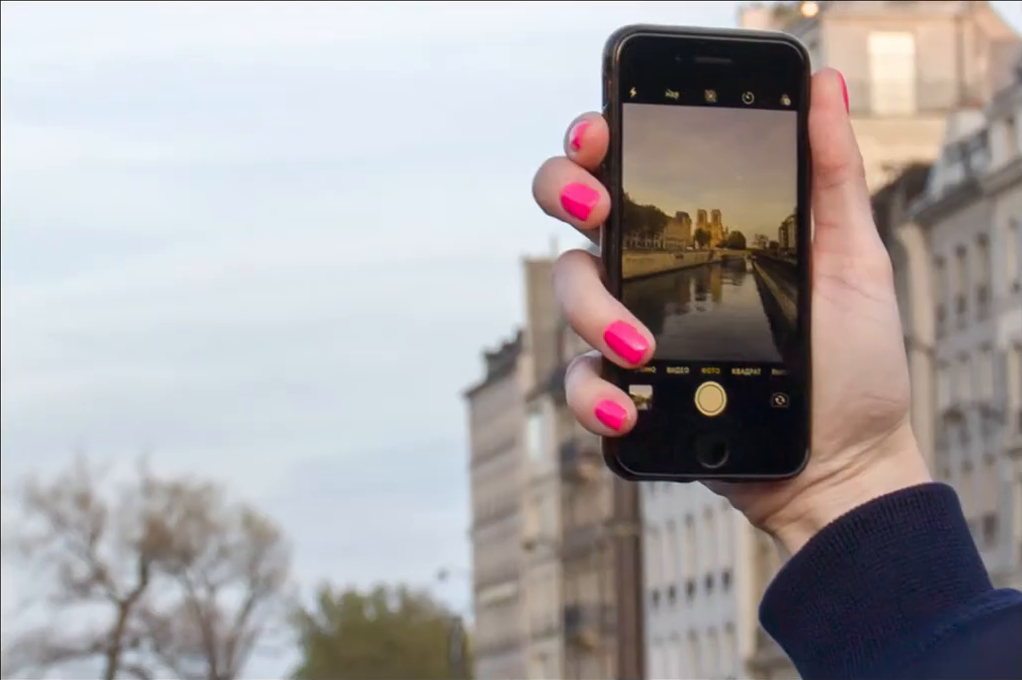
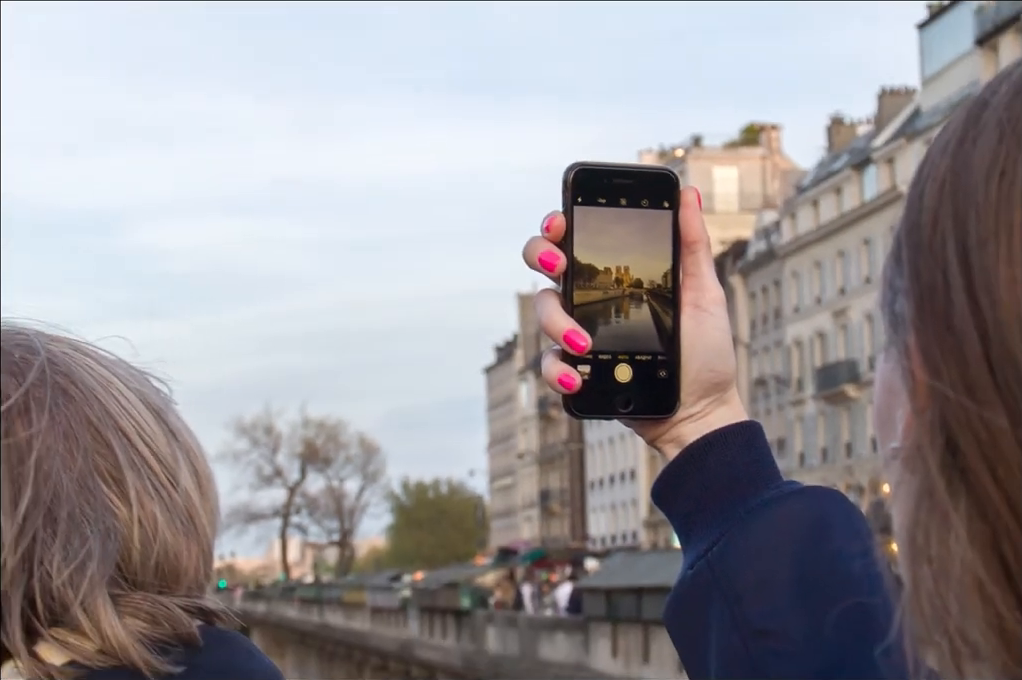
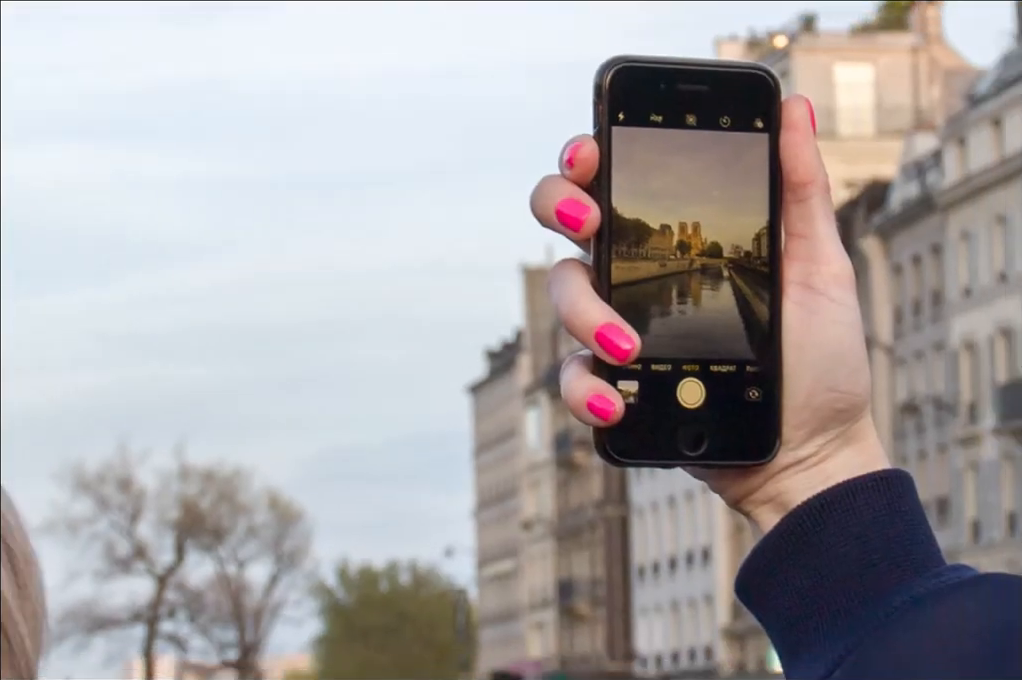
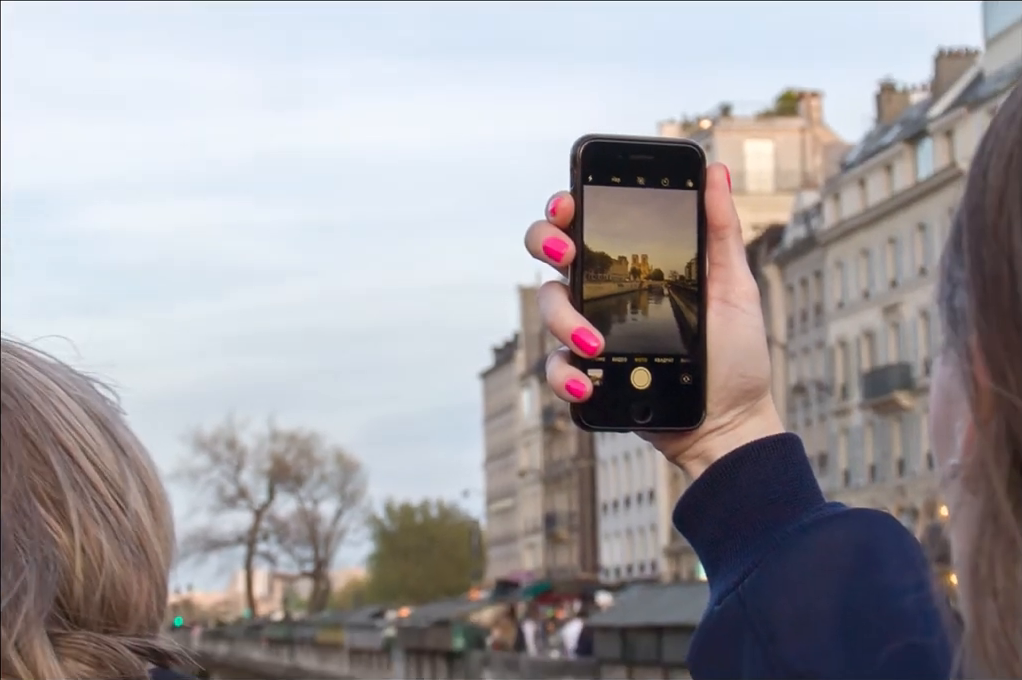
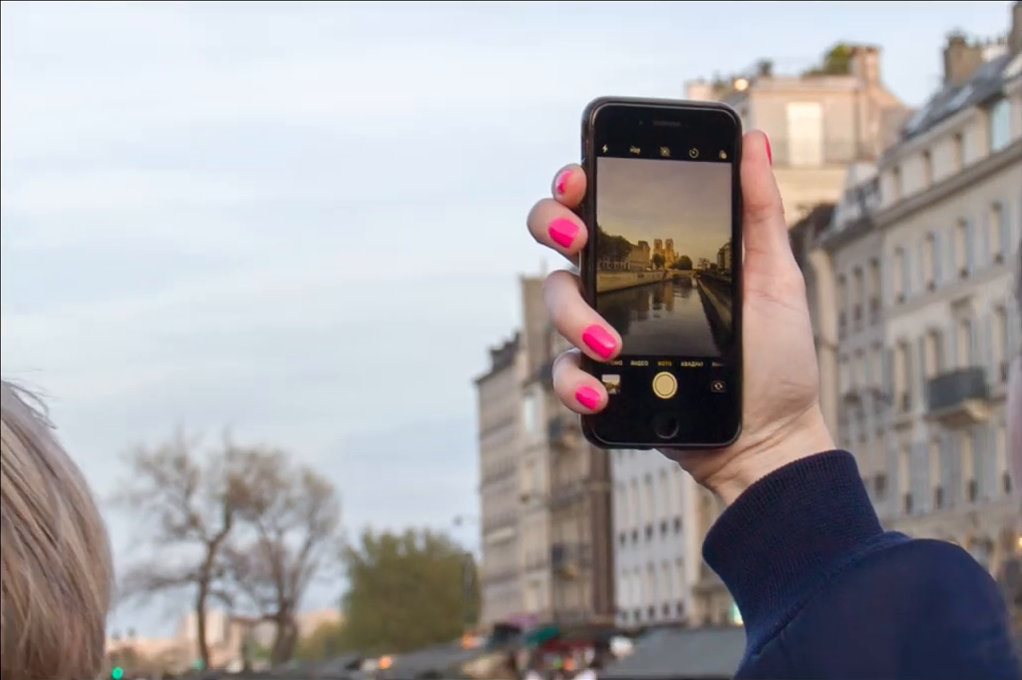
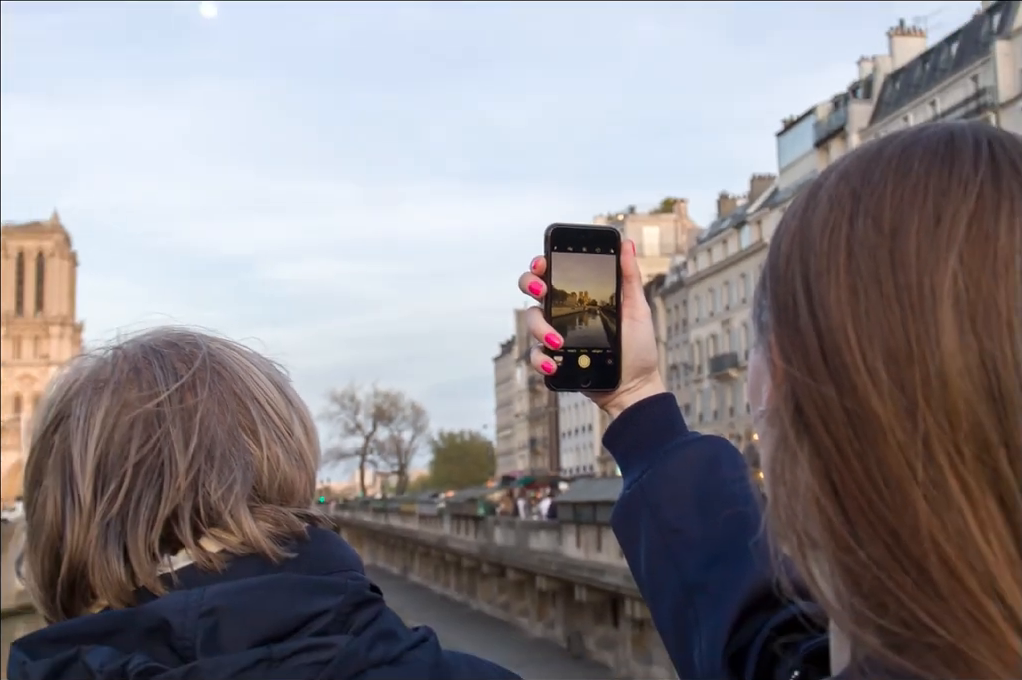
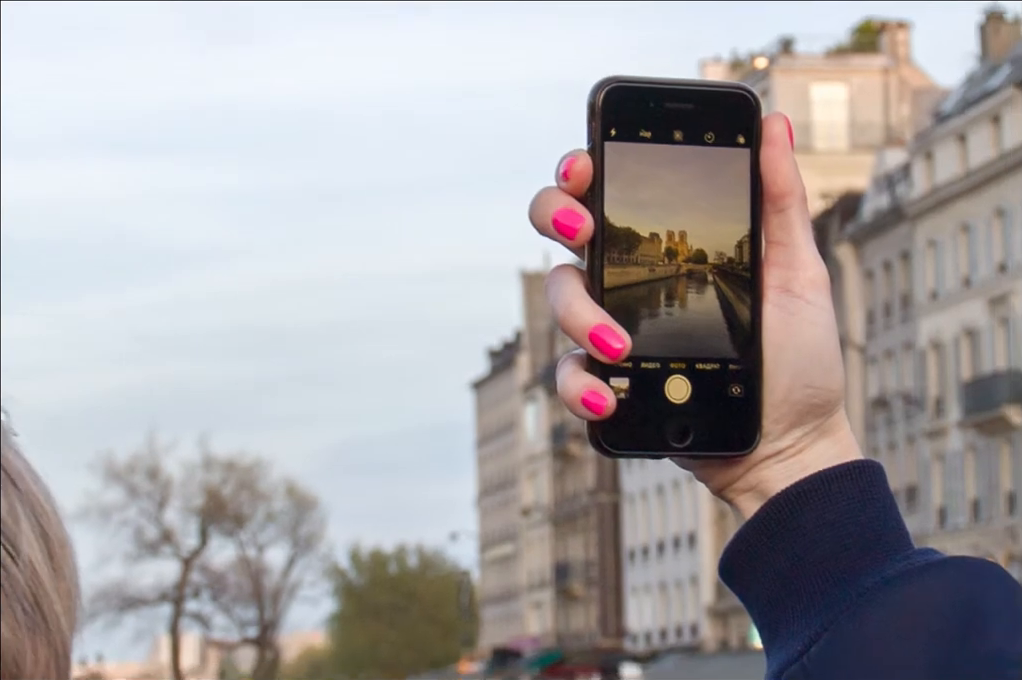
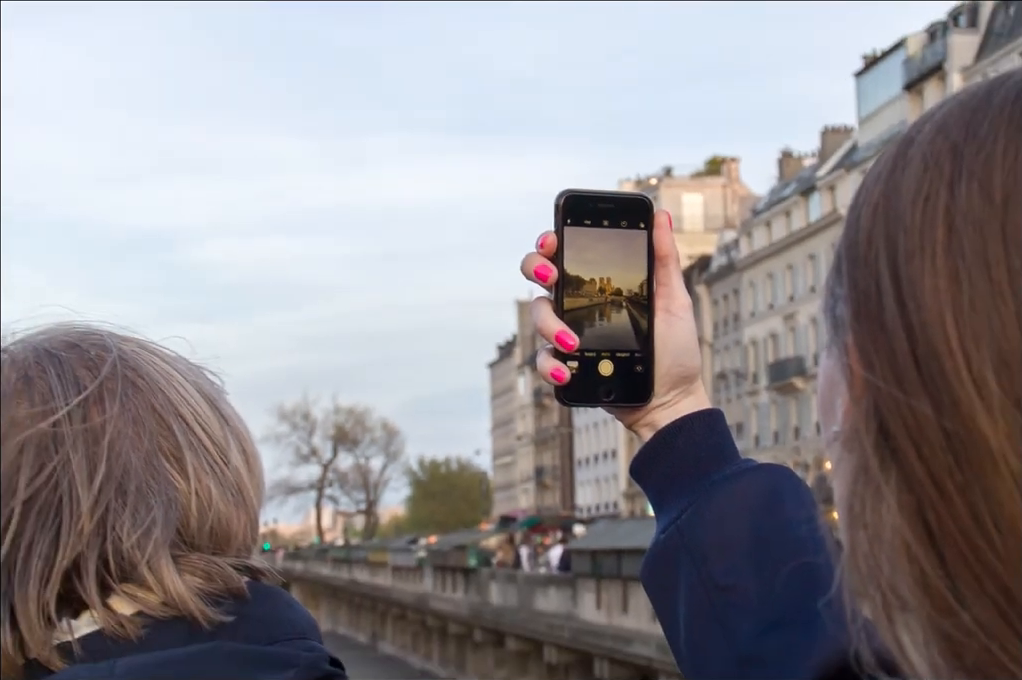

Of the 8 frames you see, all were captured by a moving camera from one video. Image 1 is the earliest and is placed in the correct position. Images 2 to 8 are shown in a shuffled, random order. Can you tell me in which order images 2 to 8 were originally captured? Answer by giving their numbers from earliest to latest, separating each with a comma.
3, 7, 5, 4, 2, 8, 6
